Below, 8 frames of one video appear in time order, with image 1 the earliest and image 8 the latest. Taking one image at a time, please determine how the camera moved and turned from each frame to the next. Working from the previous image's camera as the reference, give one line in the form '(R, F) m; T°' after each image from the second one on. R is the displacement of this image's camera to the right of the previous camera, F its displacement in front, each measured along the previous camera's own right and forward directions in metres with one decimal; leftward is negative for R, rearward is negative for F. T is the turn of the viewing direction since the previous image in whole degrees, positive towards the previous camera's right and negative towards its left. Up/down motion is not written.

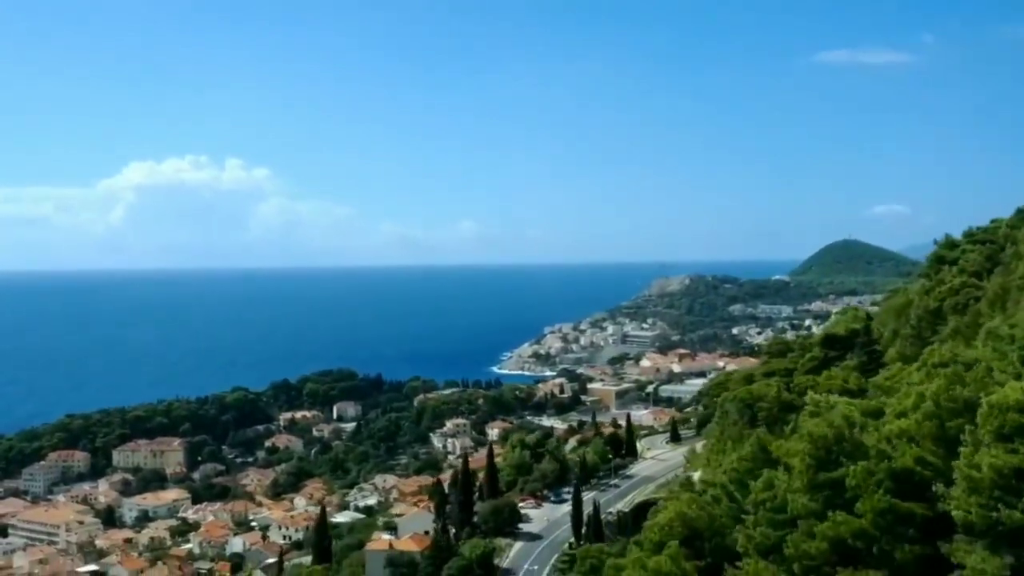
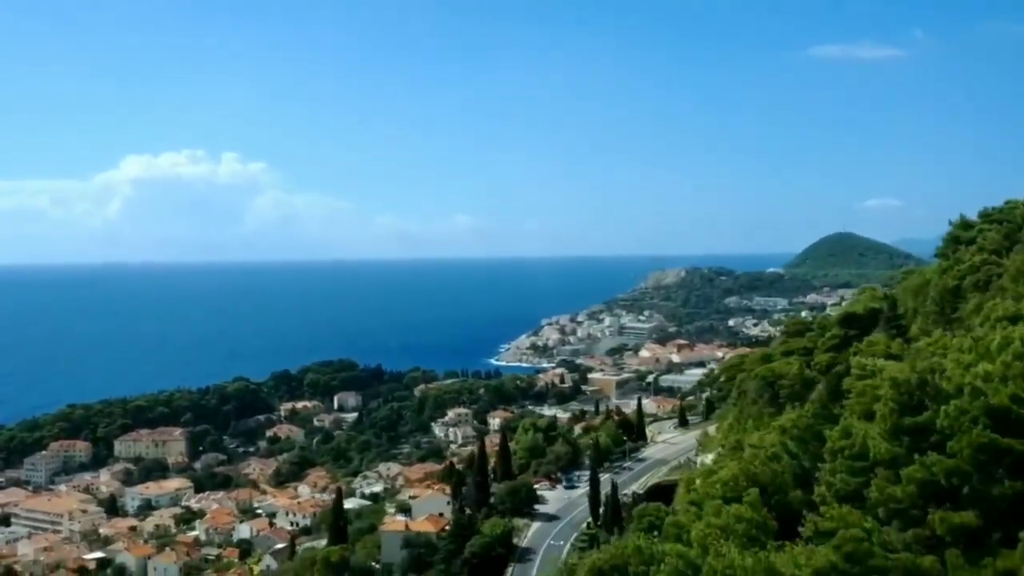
(-1.1, -0.6) m; +1°
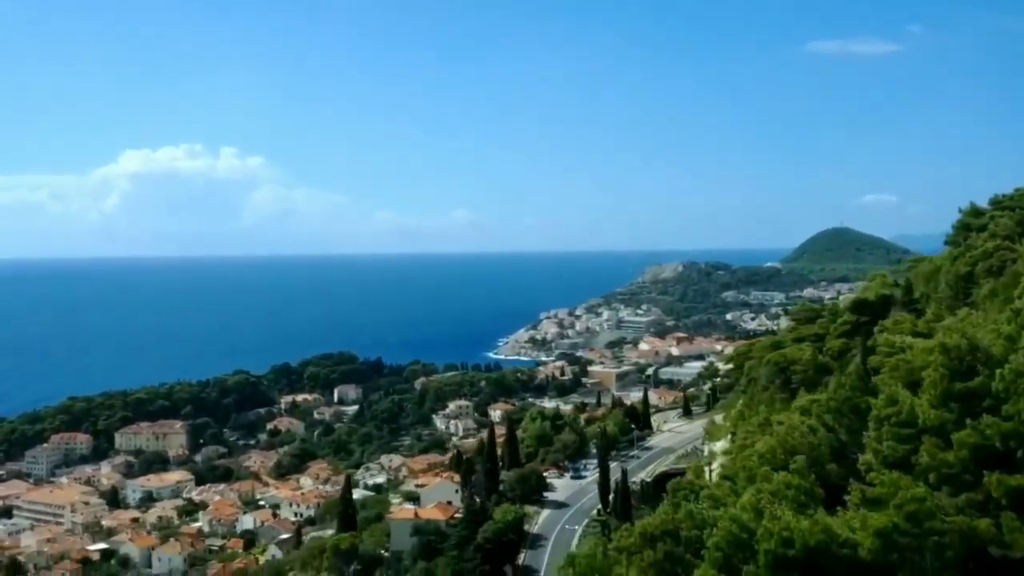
(-0.7, -0.3) m; +1°
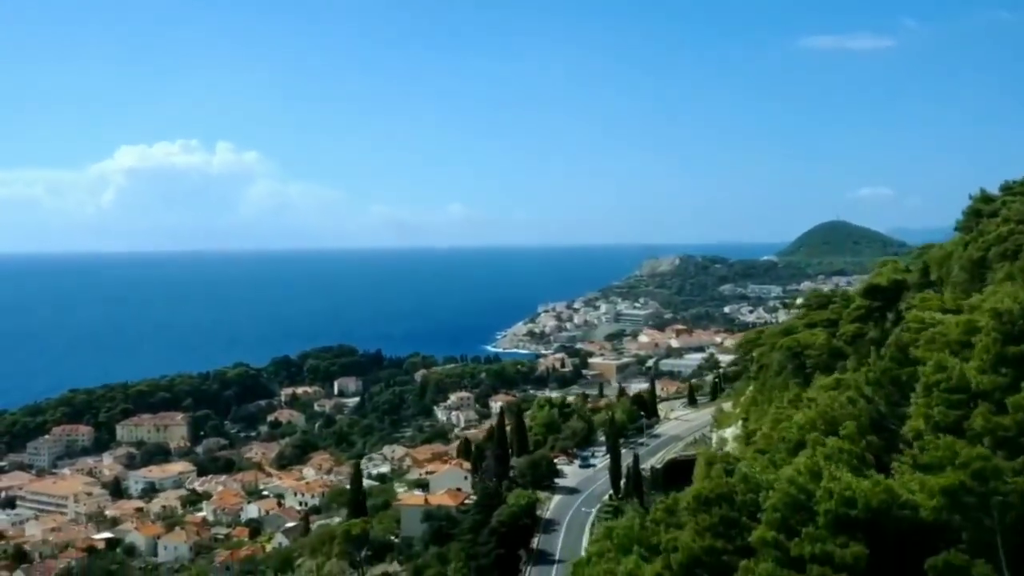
(-0.8, -0.3) m; +1°
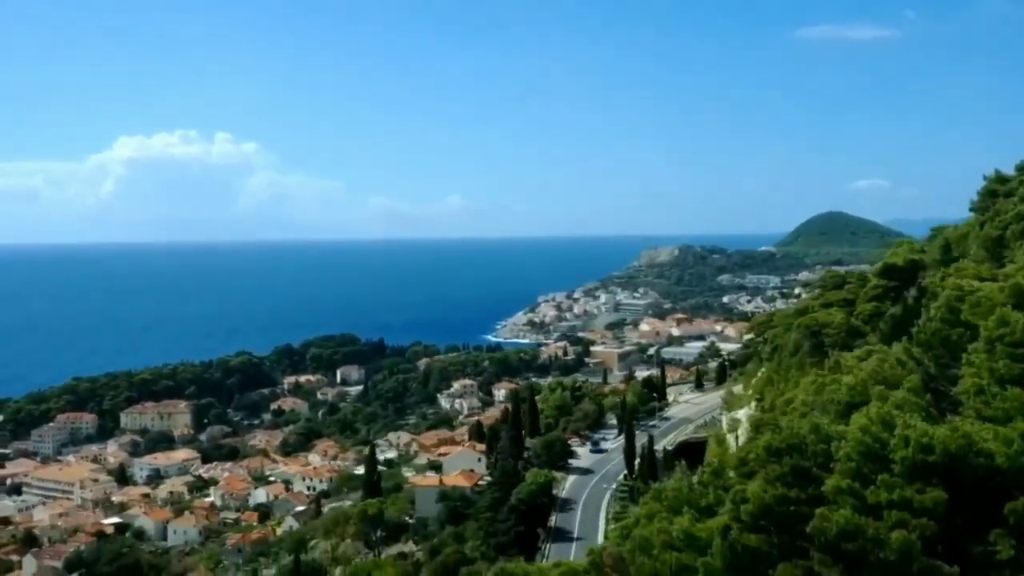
(-0.9, -0.5) m; +1°
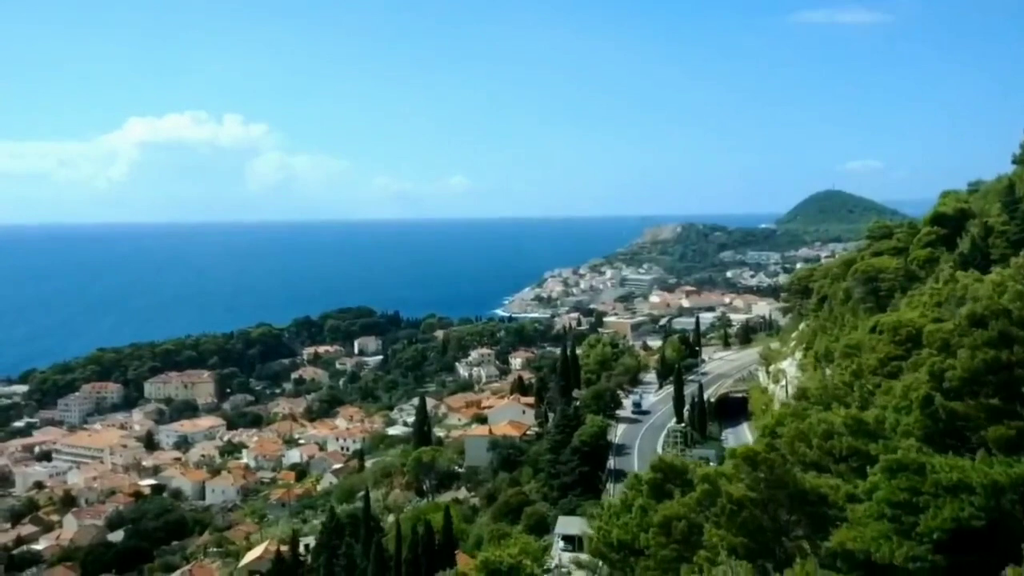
(-2.9, -1.7) m; +1°
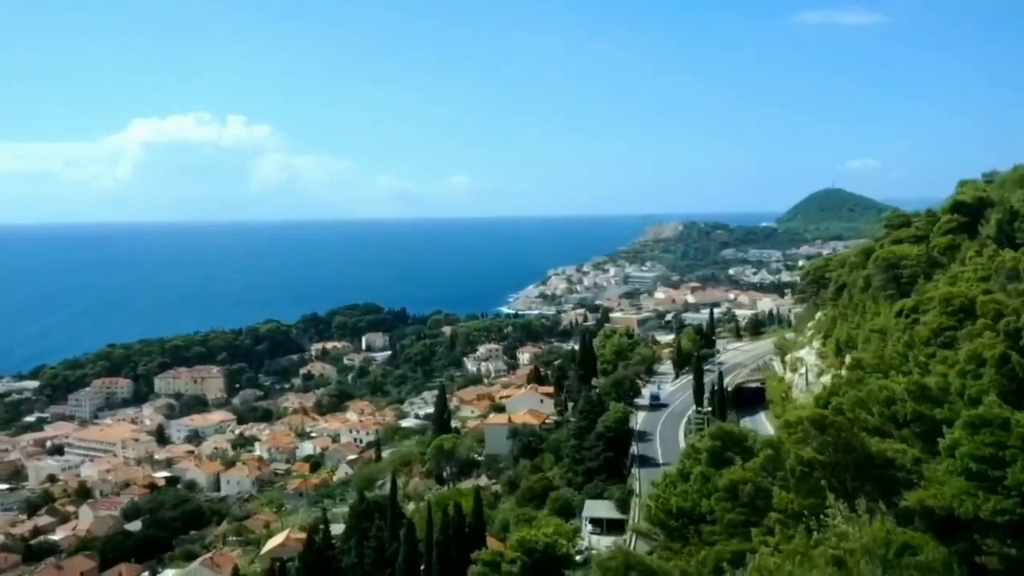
(-1.1, -0.6) m; +1°
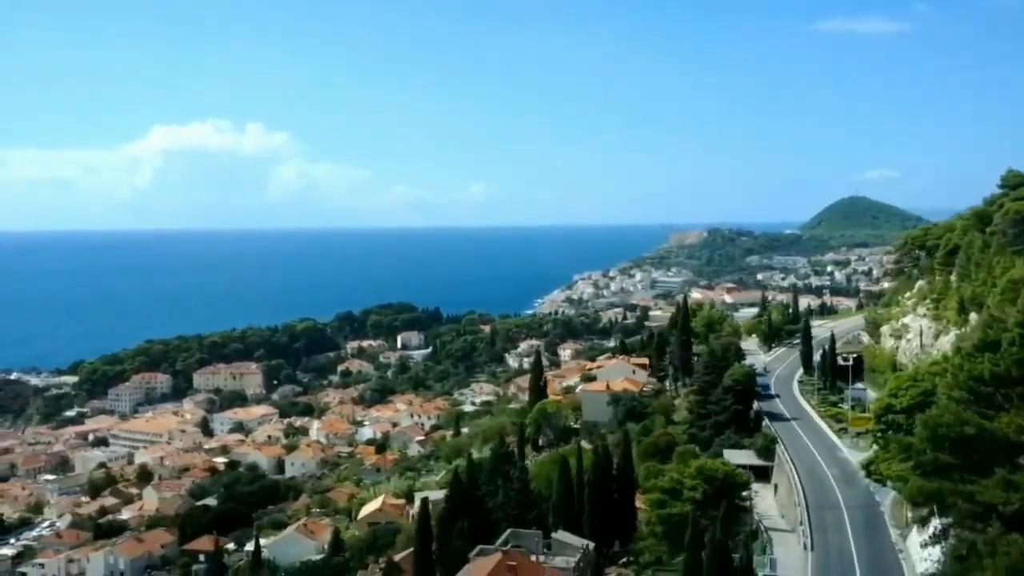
(-5.4, -0.2) m; +2°
